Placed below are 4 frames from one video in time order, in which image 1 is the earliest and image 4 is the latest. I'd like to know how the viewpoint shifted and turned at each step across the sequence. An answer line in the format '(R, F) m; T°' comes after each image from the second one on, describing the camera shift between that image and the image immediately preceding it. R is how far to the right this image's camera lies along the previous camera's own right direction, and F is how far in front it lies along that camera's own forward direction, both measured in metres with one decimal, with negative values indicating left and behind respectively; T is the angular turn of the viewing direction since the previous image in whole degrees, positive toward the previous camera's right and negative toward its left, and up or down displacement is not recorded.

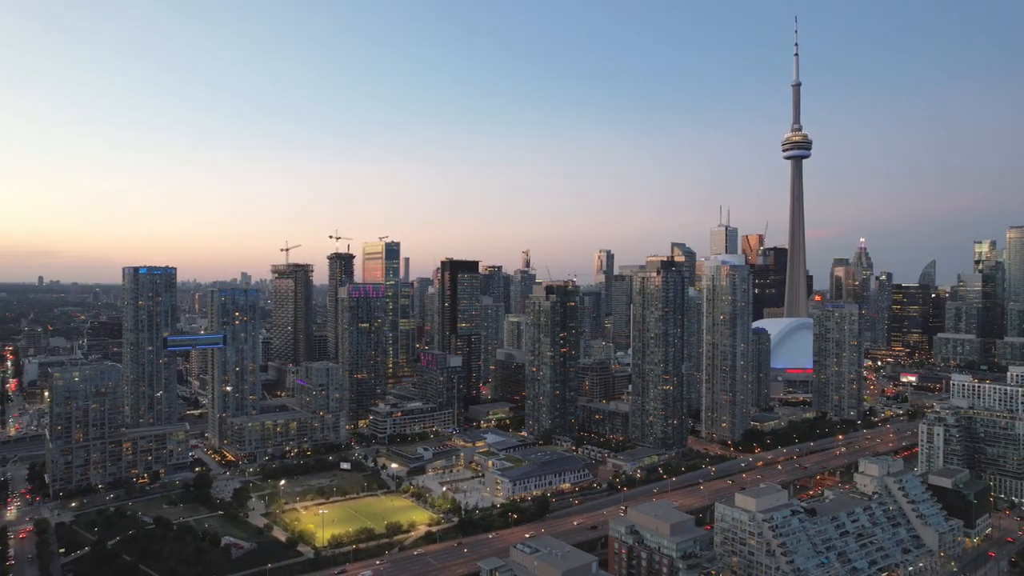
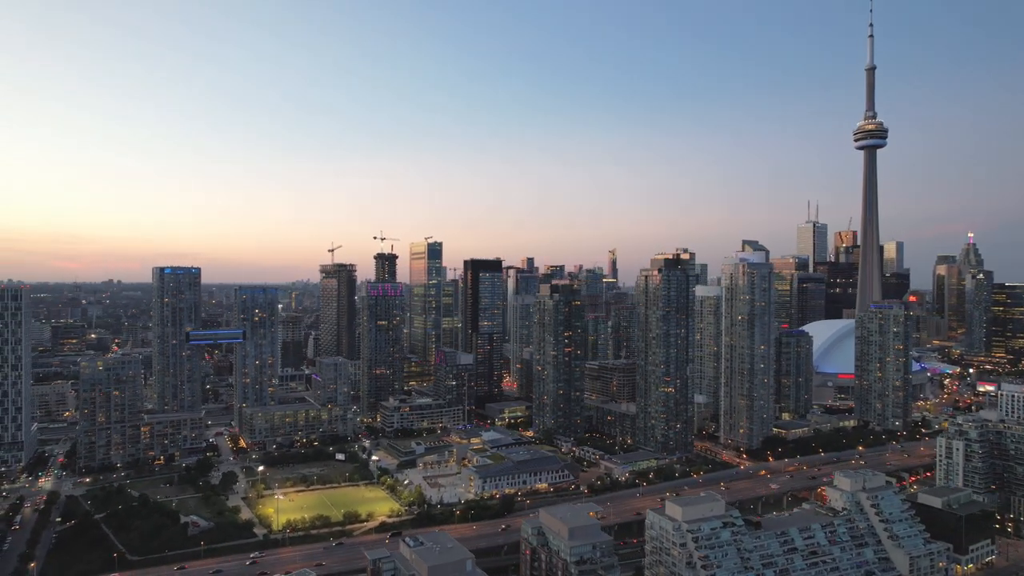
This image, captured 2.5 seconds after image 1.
(+11.5, +0.7) m; -9°
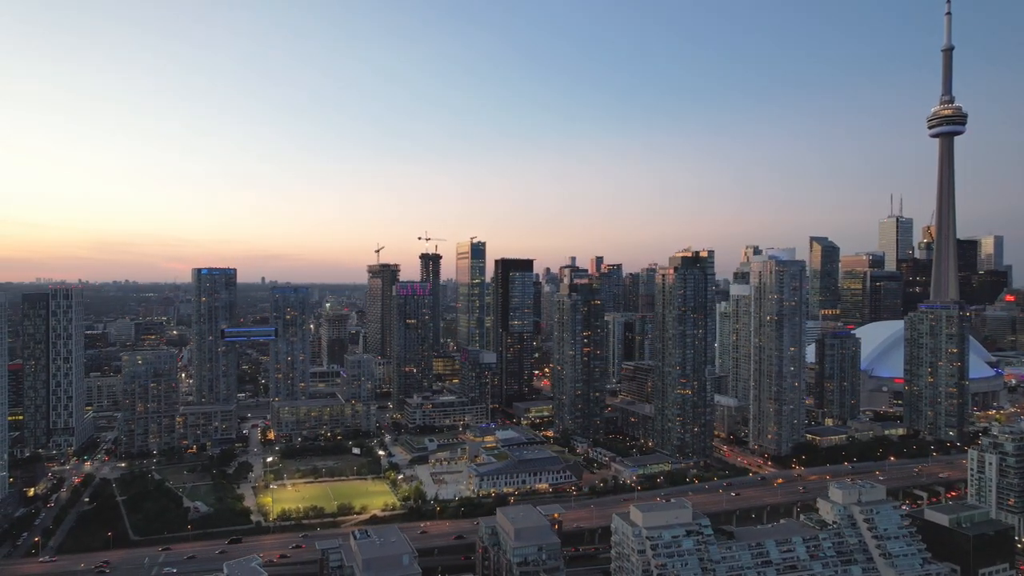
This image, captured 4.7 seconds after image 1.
(+7.6, +0.5) m; -7°
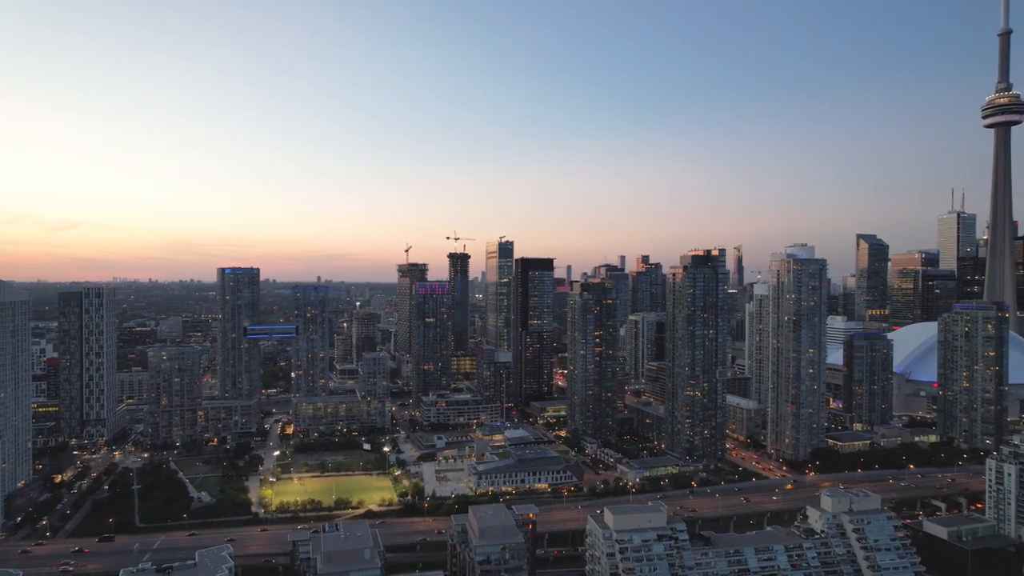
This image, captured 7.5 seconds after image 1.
(+4.9, +0.2) m; -5°
